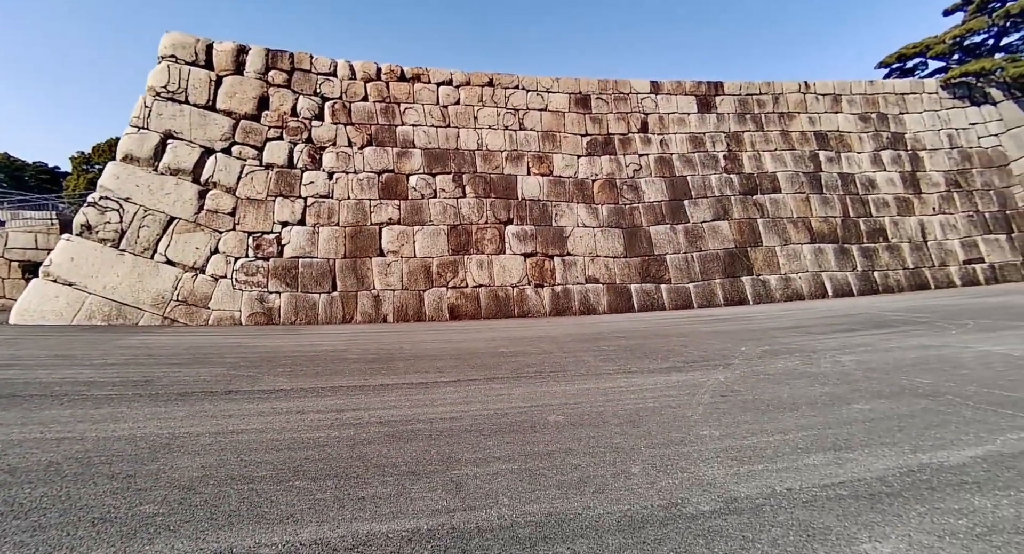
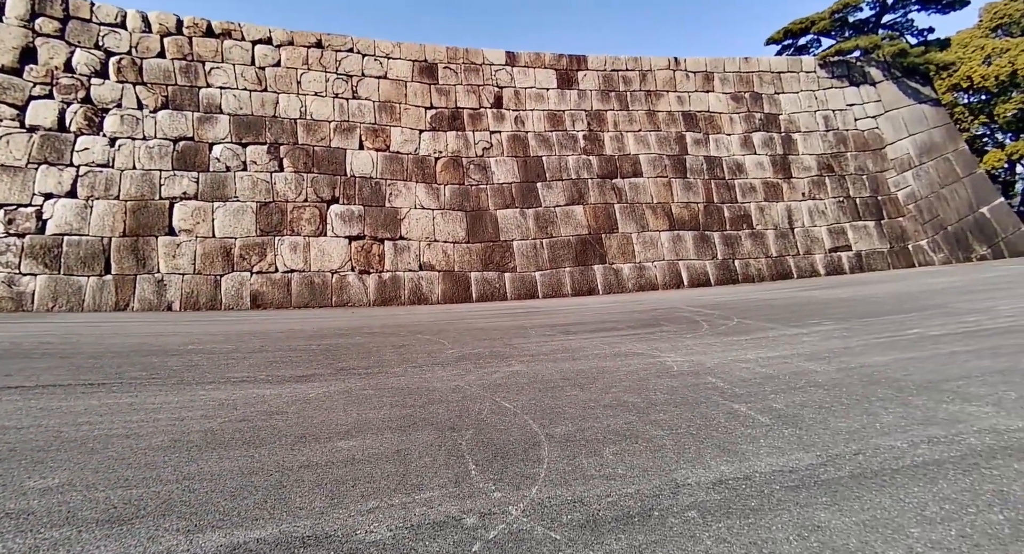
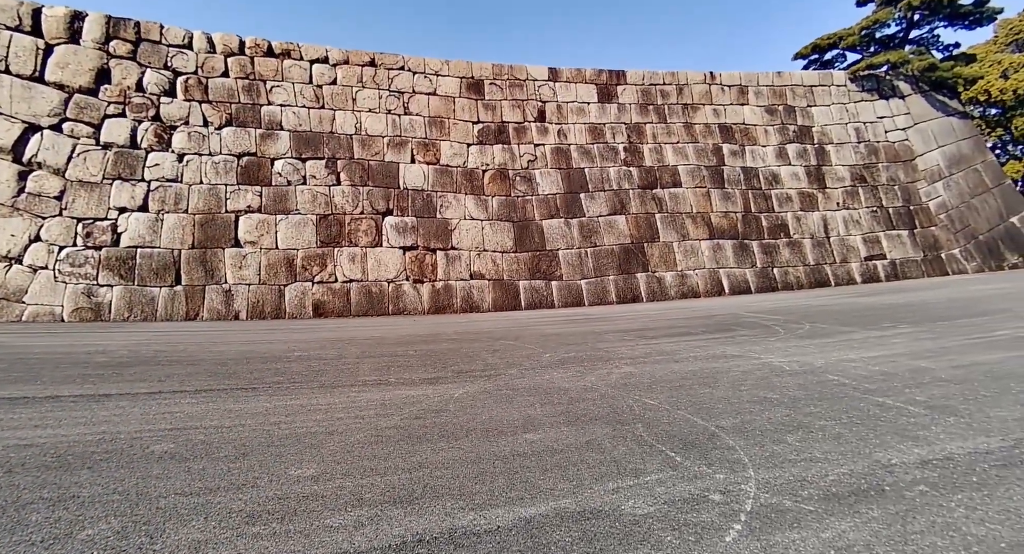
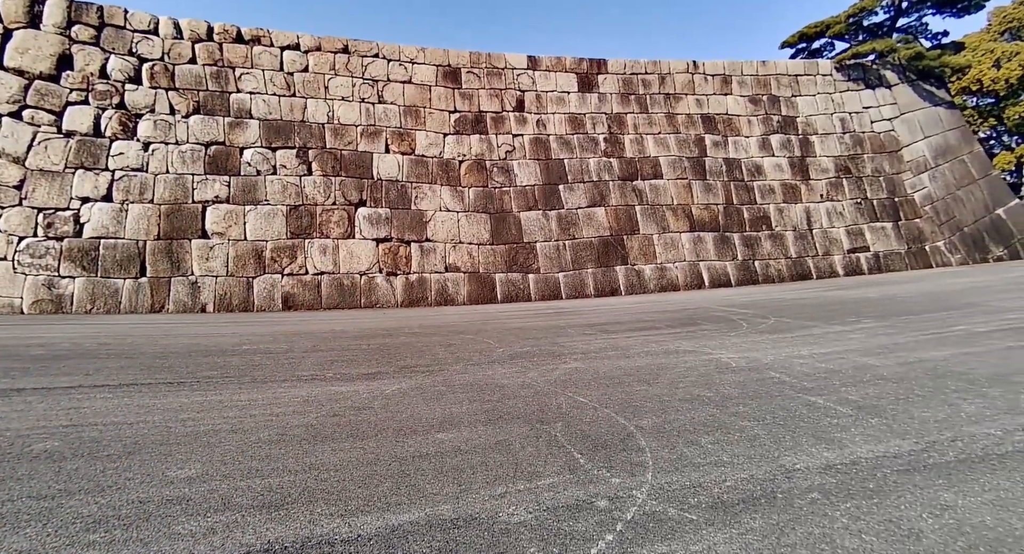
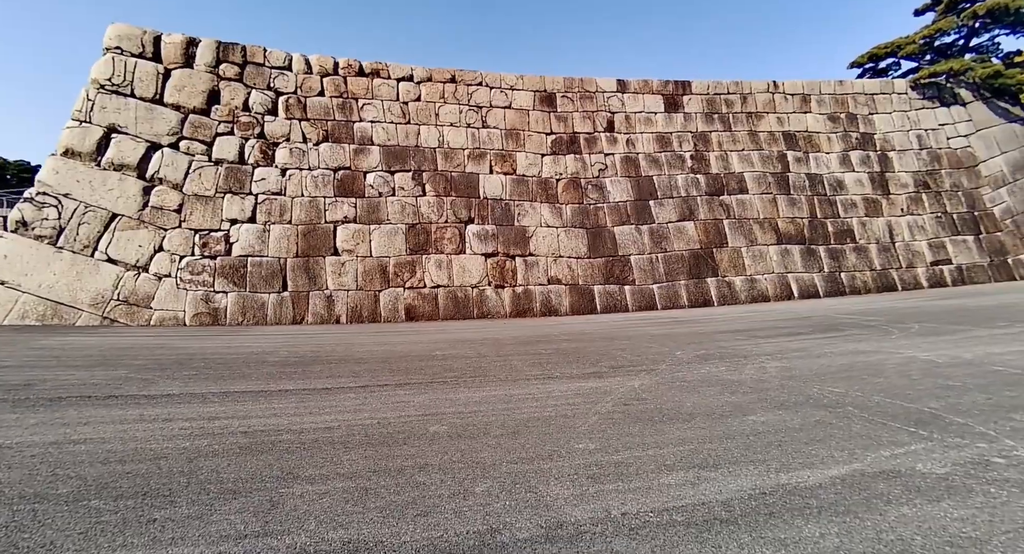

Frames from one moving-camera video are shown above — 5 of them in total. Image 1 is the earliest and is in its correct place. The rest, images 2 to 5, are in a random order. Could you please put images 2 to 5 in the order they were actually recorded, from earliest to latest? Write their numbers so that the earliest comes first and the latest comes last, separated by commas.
5, 3, 4, 2
